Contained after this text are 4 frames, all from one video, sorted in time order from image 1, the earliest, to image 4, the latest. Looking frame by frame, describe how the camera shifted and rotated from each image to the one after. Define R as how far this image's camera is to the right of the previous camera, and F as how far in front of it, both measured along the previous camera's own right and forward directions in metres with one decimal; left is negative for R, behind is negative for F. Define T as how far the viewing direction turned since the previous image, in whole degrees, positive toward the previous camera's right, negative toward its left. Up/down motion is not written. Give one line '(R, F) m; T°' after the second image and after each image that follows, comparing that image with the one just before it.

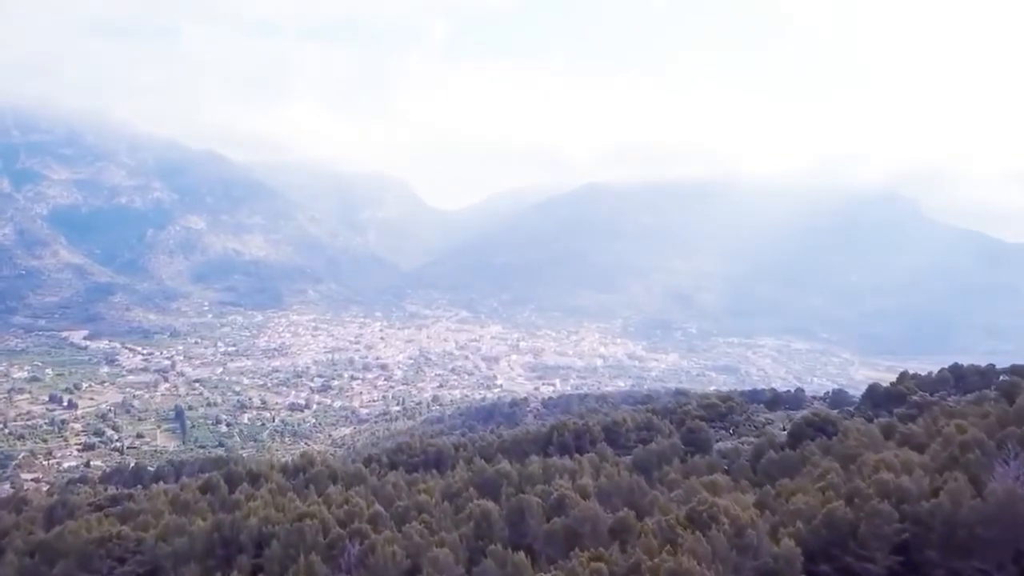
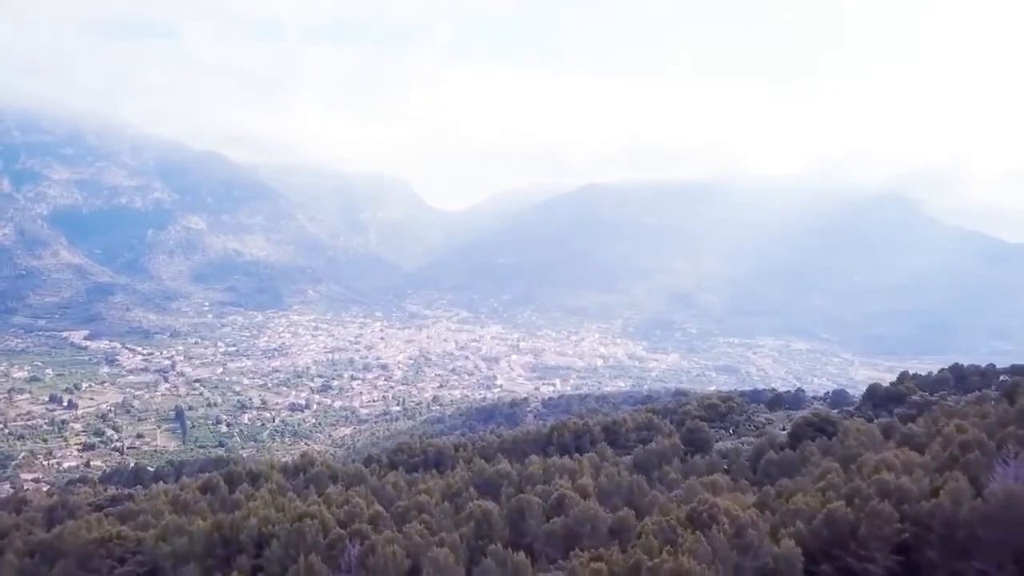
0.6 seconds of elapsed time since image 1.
(0.0, 0.0) m; 0°
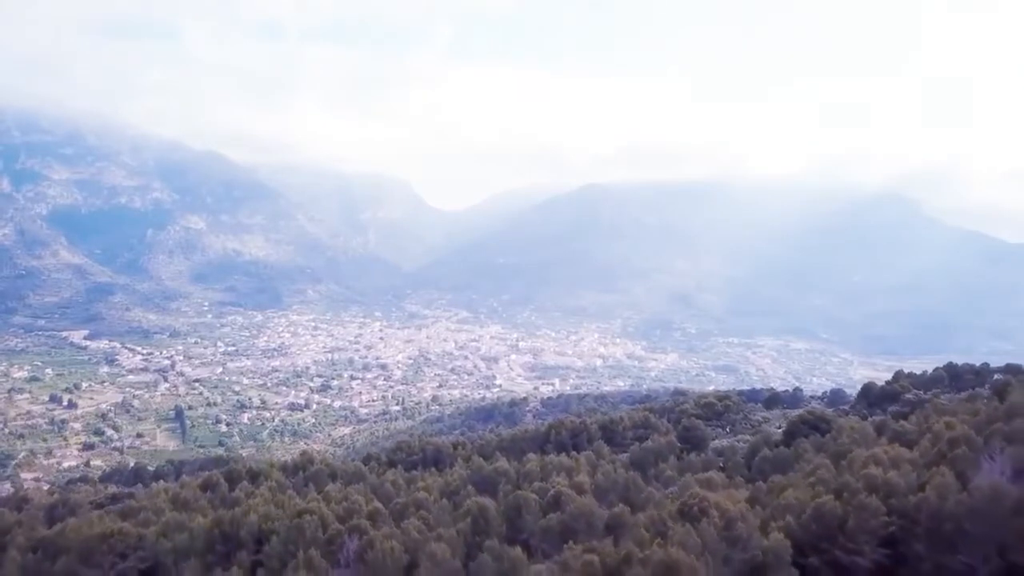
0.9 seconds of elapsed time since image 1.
(+0.1, -0.2) m; 0°
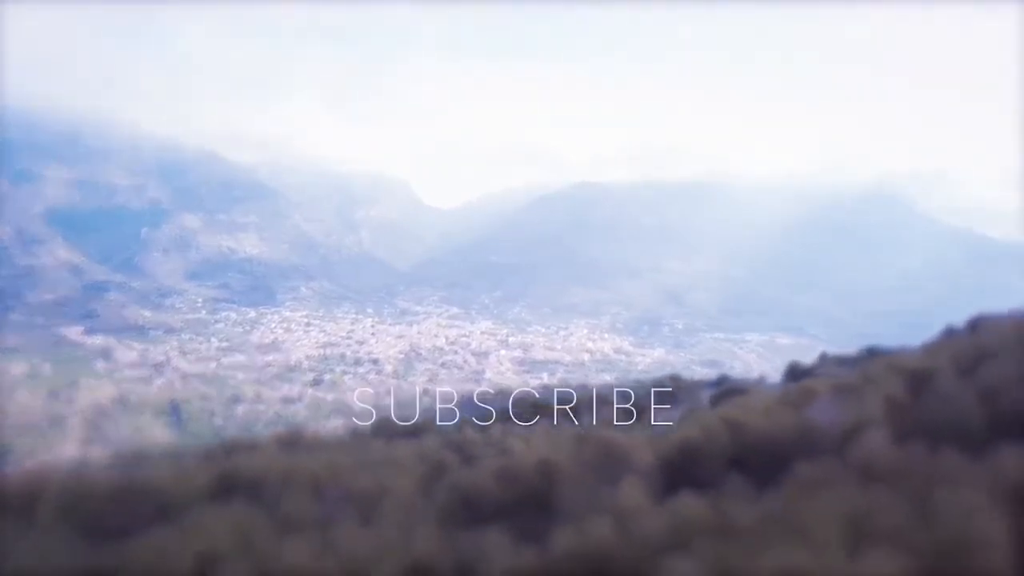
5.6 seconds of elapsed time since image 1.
(+0.9, -3.1) m; 0°
